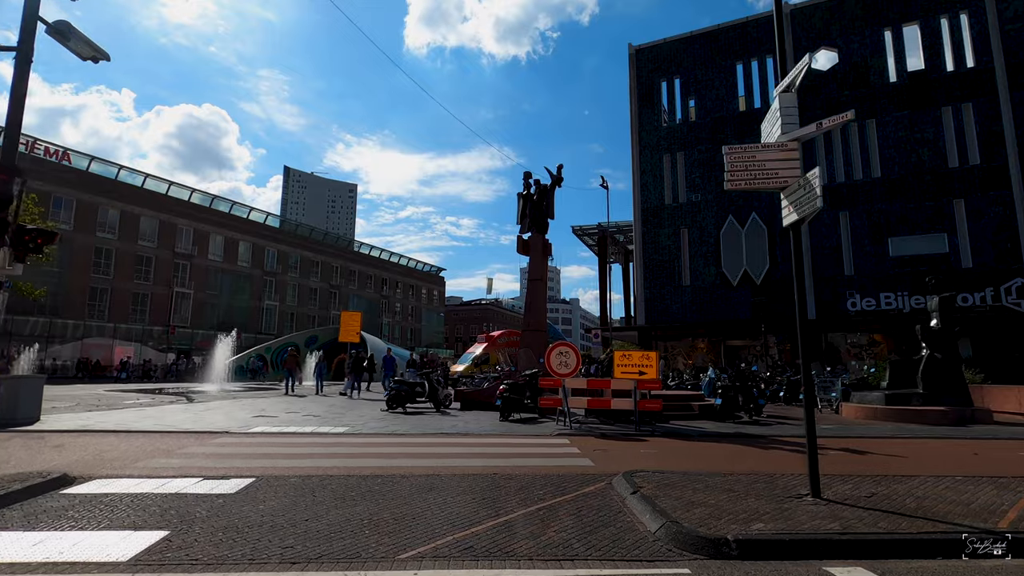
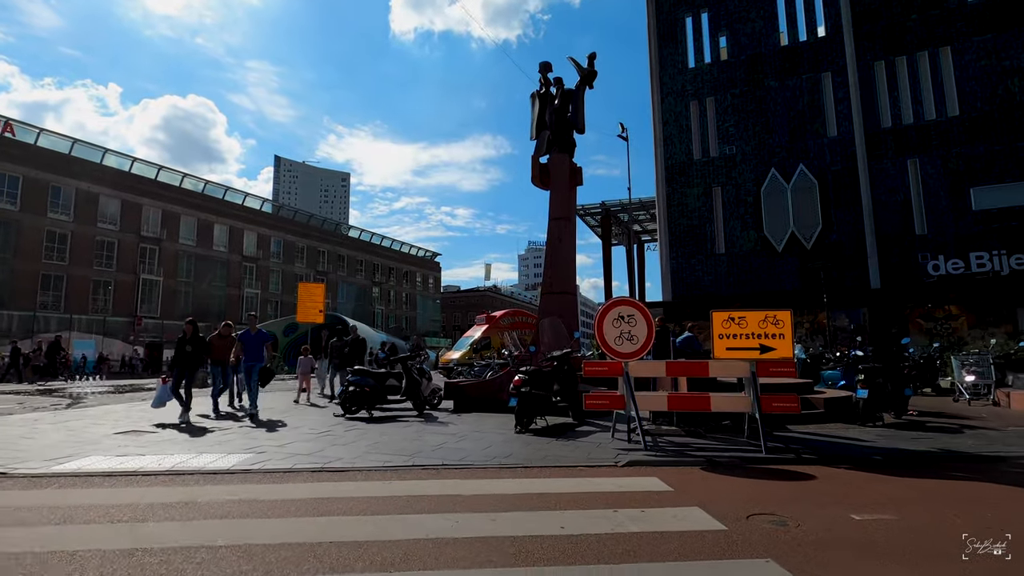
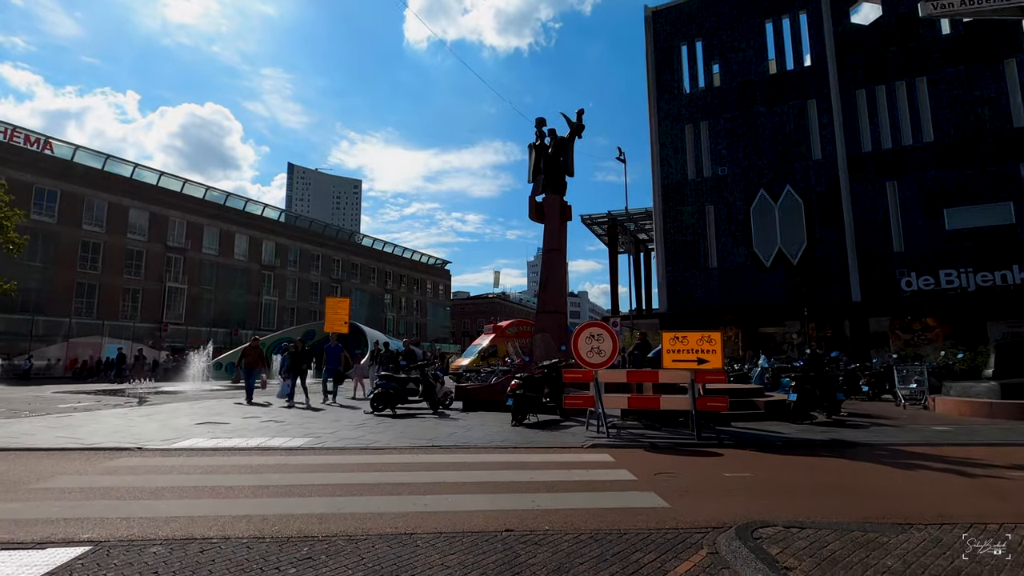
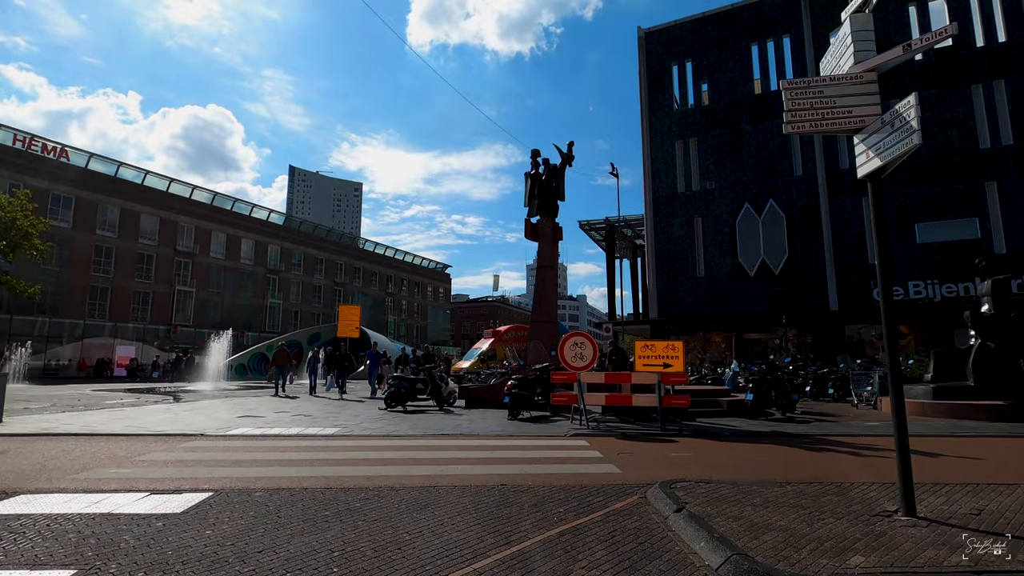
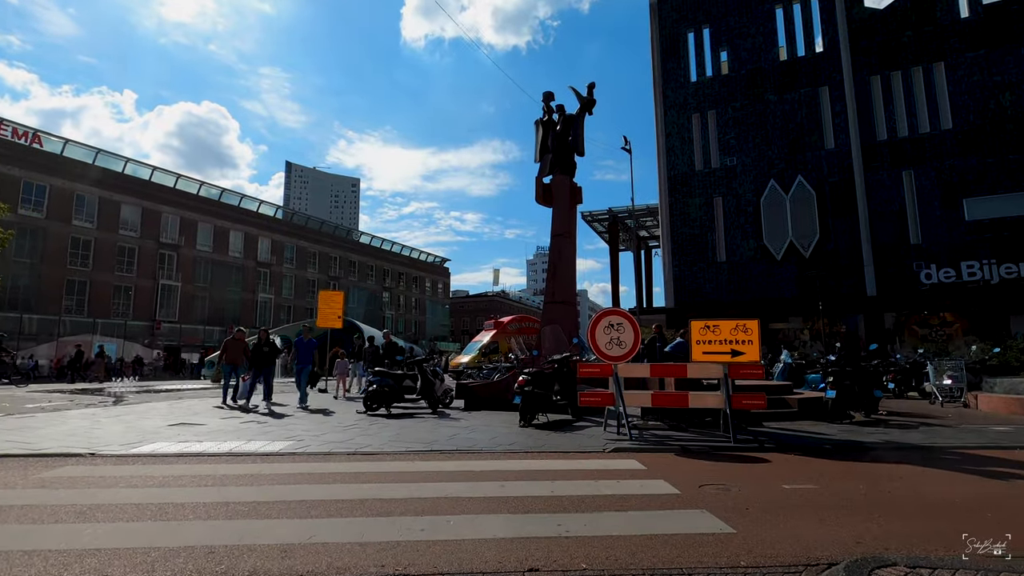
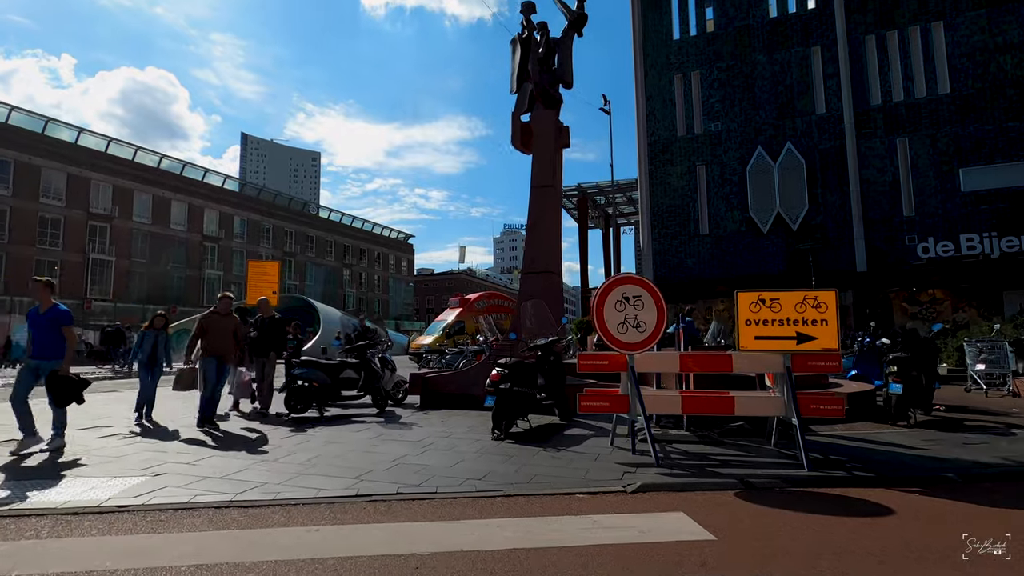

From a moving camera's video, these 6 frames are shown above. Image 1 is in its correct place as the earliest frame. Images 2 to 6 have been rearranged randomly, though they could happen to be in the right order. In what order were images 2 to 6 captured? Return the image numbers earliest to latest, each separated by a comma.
4, 3, 5, 2, 6
